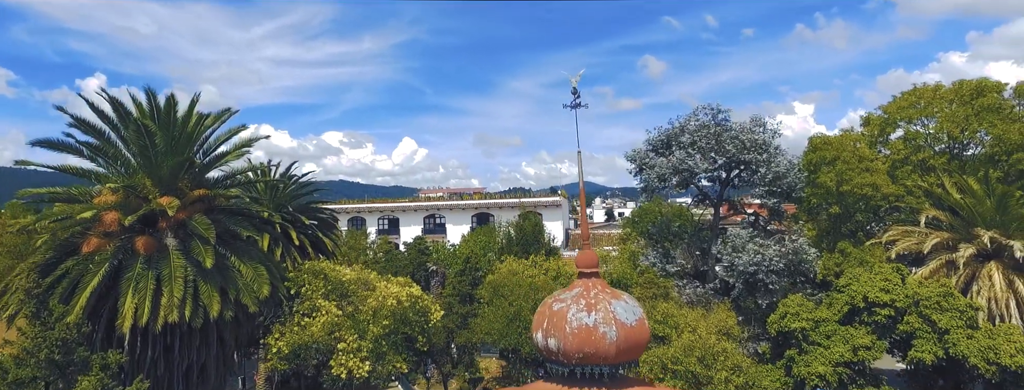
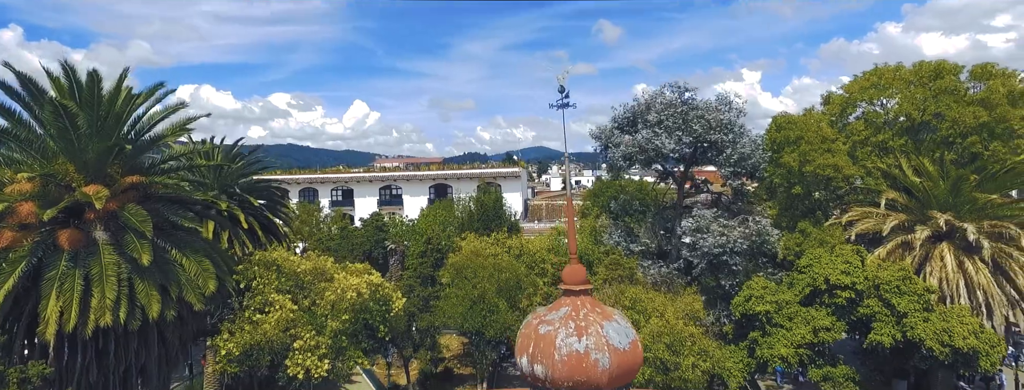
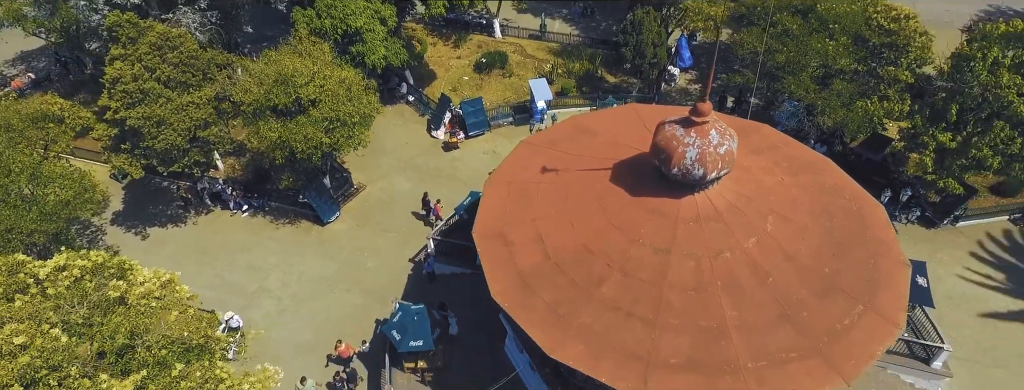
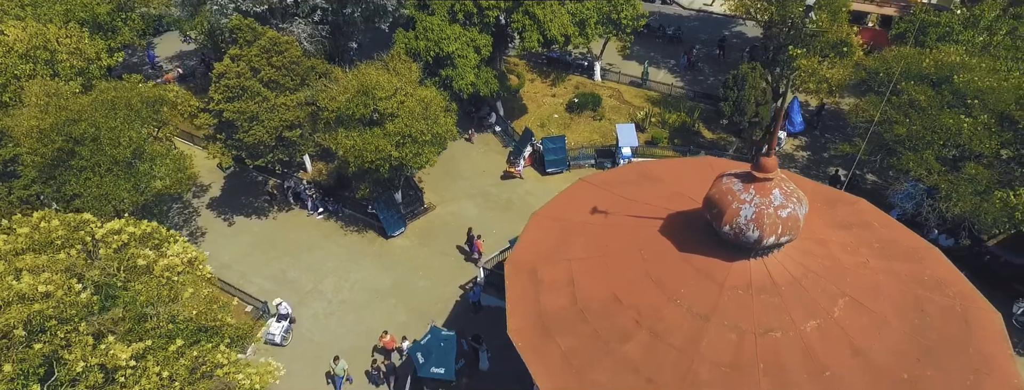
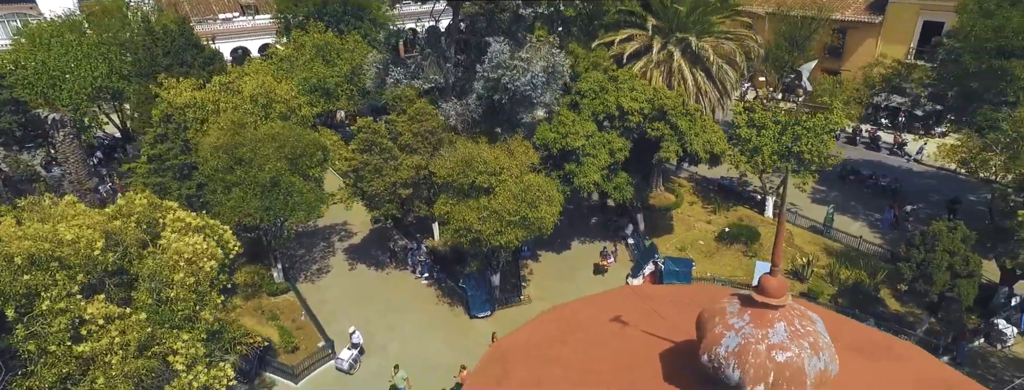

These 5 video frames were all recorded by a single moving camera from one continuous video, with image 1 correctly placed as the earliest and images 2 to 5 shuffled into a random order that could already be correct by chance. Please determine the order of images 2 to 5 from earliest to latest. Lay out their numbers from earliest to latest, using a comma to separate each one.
2, 5, 4, 3
